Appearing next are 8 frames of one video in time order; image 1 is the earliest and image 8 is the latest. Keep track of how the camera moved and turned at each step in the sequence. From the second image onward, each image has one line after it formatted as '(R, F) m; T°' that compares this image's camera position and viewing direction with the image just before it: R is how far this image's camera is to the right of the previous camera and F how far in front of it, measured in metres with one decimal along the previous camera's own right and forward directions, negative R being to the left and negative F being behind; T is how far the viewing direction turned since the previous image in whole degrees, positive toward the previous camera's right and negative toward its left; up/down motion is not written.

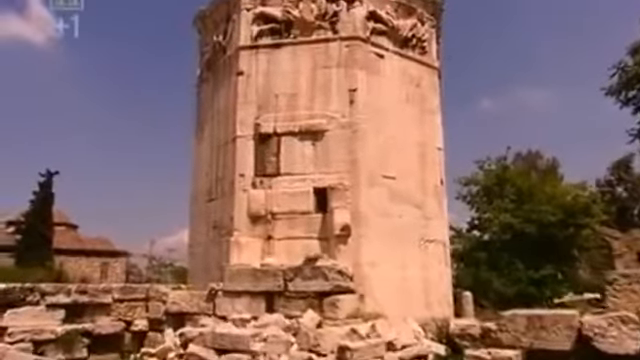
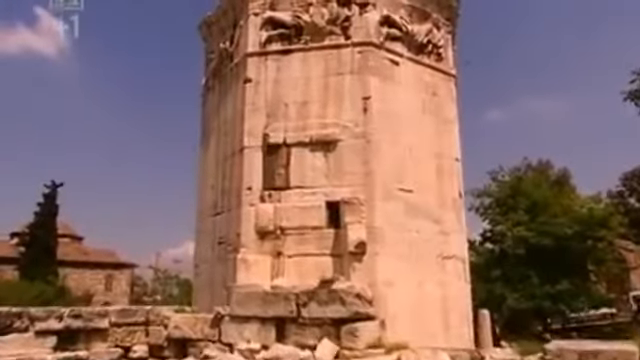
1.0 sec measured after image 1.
(-0.1, +0.3) m; -1°
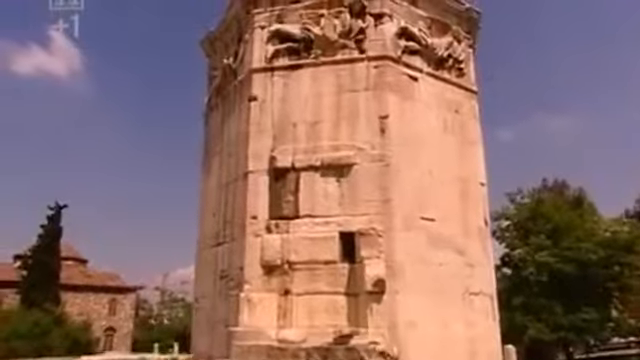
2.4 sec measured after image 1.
(0.0, +0.5) m; -1°
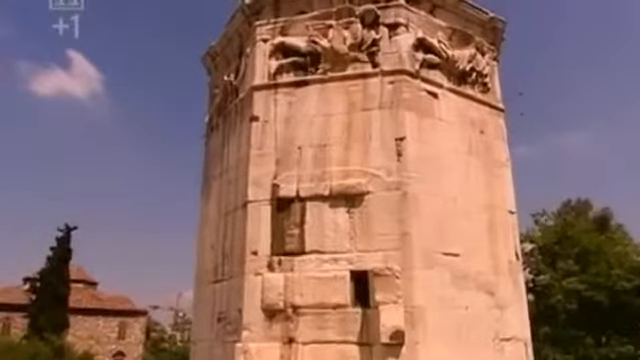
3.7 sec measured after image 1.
(0.0, +0.6) m; -1°
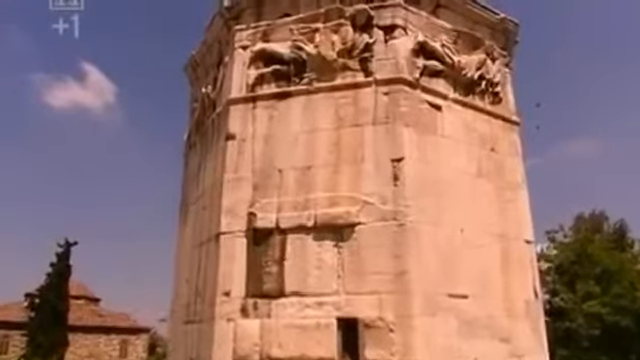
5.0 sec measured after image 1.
(+0.2, +0.7) m; -1°
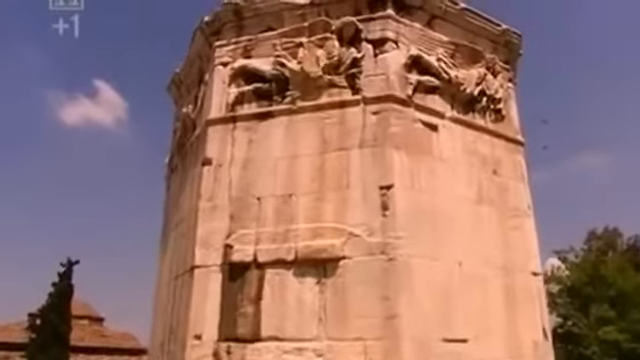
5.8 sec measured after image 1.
(+0.2, +0.4) m; -1°
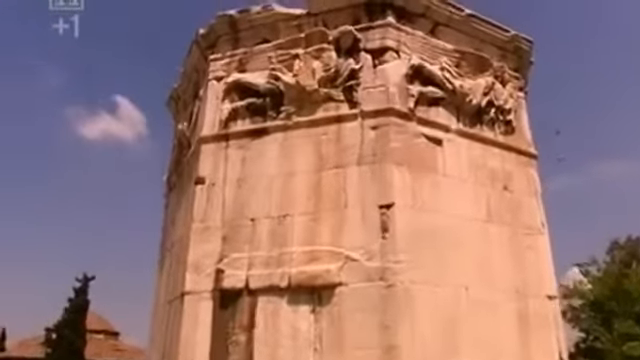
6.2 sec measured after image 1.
(+0.1, +0.2) m; -2°
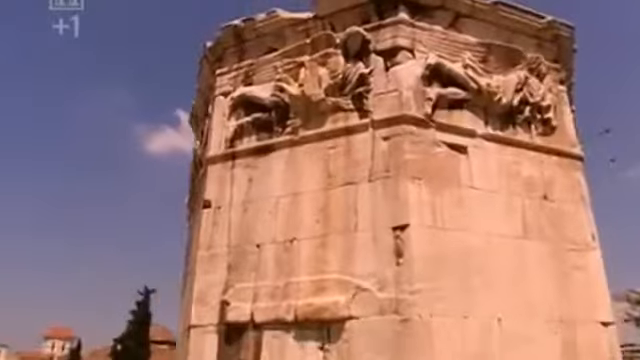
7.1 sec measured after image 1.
(+0.3, +0.3) m; -5°
